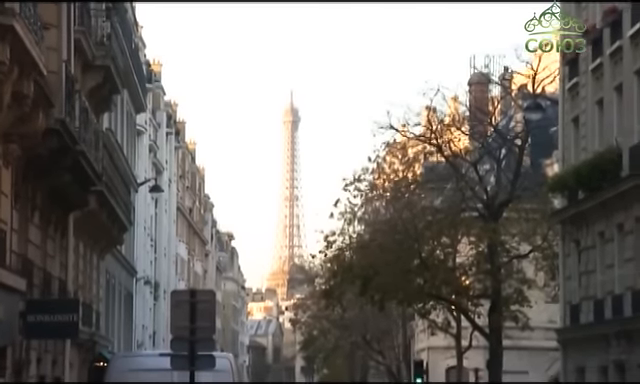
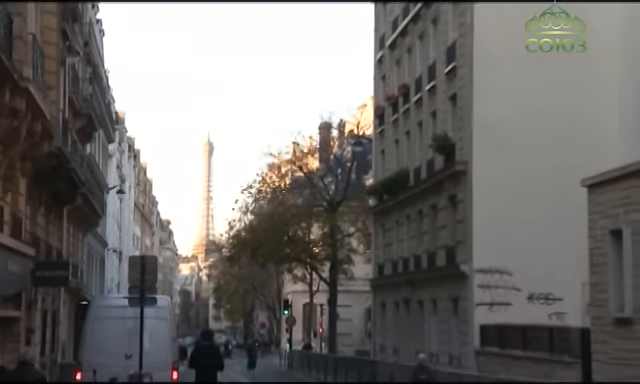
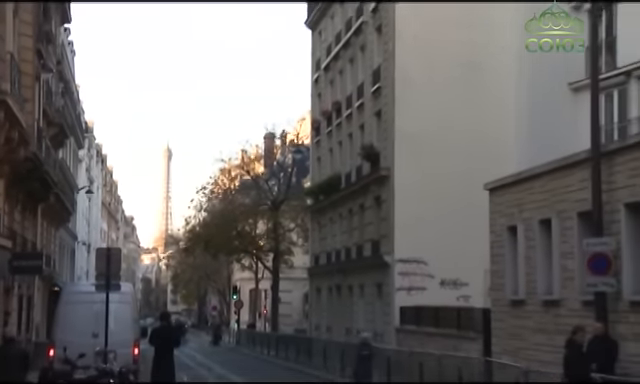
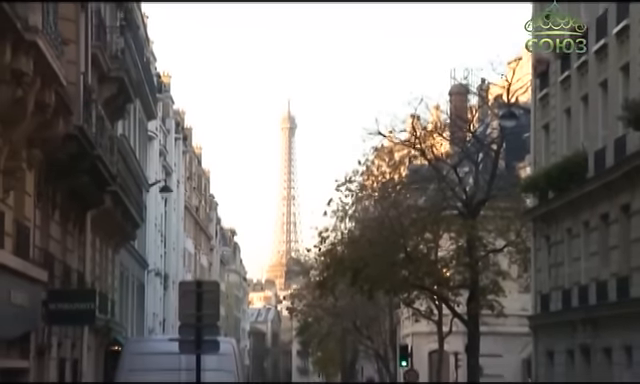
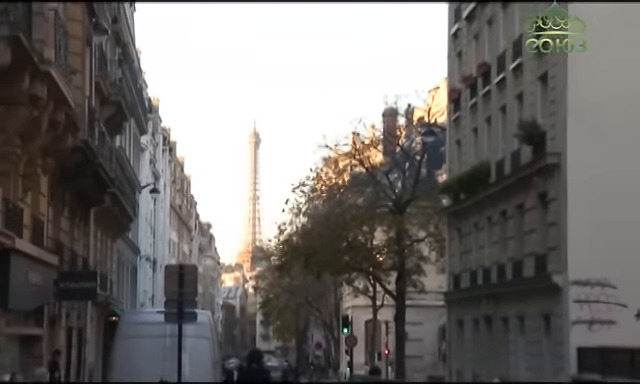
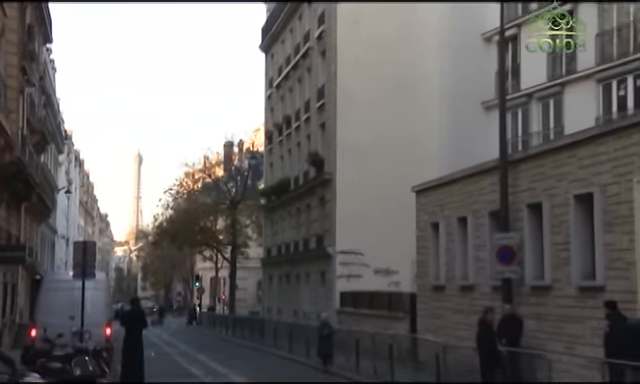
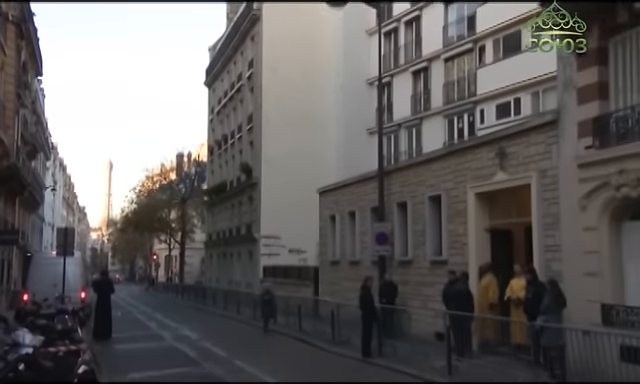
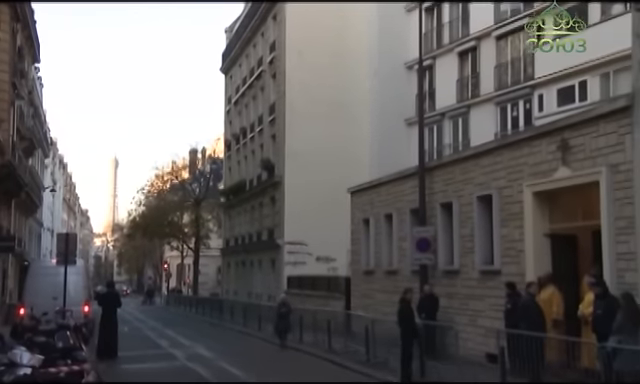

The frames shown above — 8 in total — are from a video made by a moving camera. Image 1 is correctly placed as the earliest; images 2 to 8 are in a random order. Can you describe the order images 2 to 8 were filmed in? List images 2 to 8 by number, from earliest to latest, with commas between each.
4, 5, 2, 3, 6, 8, 7
